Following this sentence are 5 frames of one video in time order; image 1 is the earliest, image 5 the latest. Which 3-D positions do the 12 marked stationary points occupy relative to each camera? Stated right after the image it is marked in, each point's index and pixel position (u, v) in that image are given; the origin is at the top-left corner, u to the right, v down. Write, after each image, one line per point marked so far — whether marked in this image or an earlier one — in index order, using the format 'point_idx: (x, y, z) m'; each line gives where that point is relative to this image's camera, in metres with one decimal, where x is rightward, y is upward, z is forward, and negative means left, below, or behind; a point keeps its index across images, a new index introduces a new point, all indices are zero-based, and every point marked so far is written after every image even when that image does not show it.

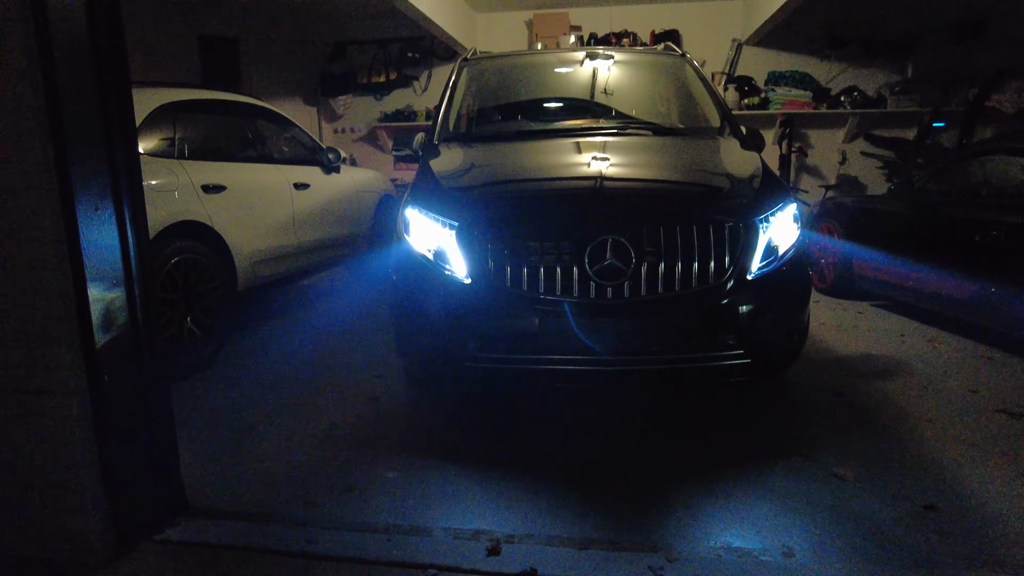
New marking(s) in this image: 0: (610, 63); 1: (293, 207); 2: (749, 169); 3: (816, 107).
0: (+0.6, +1.2, +3.6) m
1: (-1.3, +0.5, +3.8) m
2: (+0.9, +0.5, +2.5) m
3: (+3.0, +1.8, +6.3) m
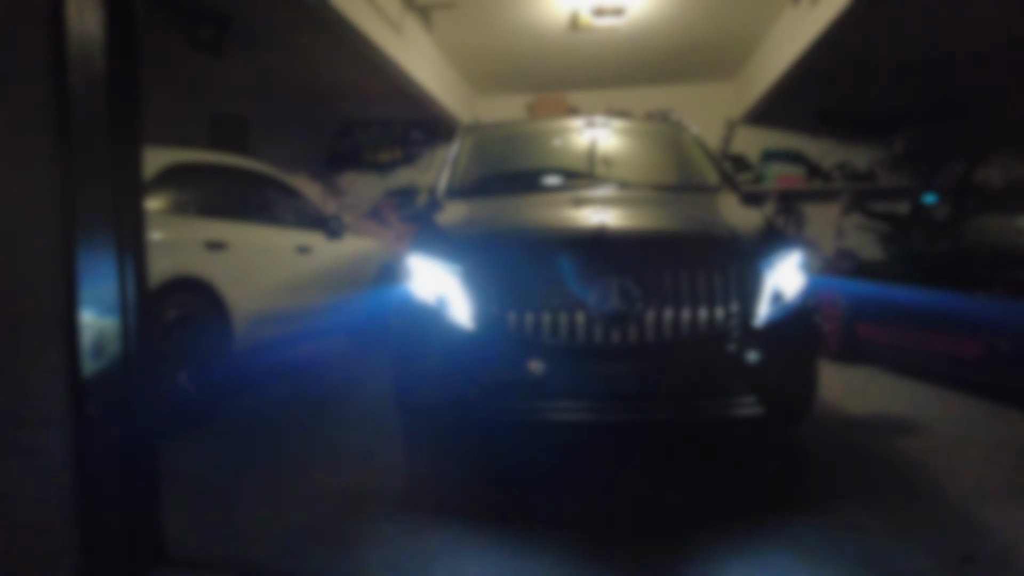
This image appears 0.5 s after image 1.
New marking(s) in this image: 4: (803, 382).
0: (+0.6, +0.9, +3.7) m
1: (-1.3, +0.1, +3.8) m
2: (+0.9, +0.3, +2.5) m
3: (+3.0, +1.1, +6.4) m
4: (+1.0, -0.3, +2.2) m
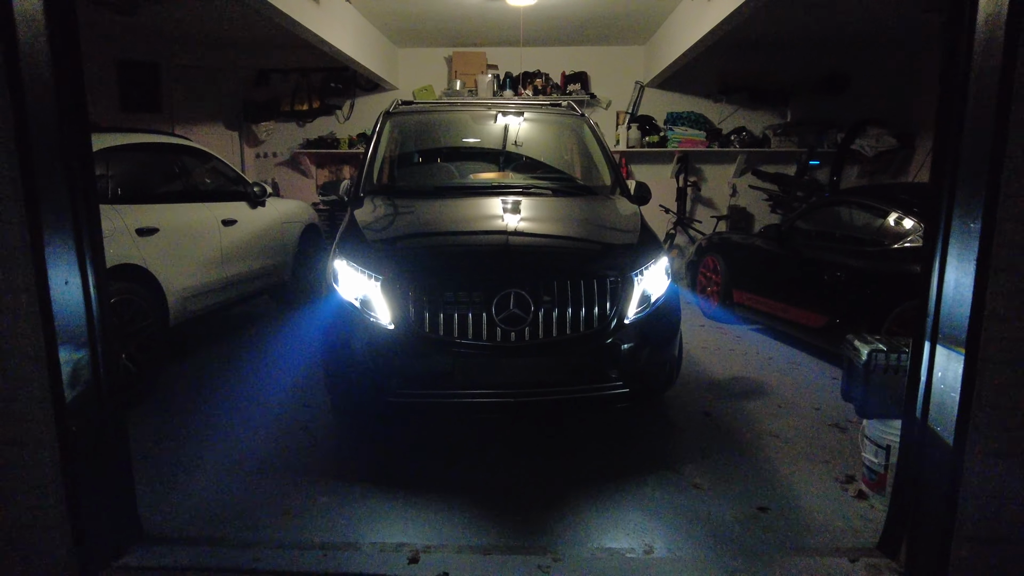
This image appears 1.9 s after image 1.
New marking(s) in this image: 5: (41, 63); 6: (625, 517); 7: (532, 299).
0: (+0.1, +1.0, +4.0) m
1: (-1.8, +0.3, +4.0) m
2: (+0.6, +0.3, +3.0) m
3: (+2.1, +1.5, +6.9) m
4: (+0.6, -0.3, +2.7) m
5: (-1.2, +0.6, +1.7) m
6: (+0.4, -0.8, +2.2) m
7: (+0.1, 0.0, +2.5) m
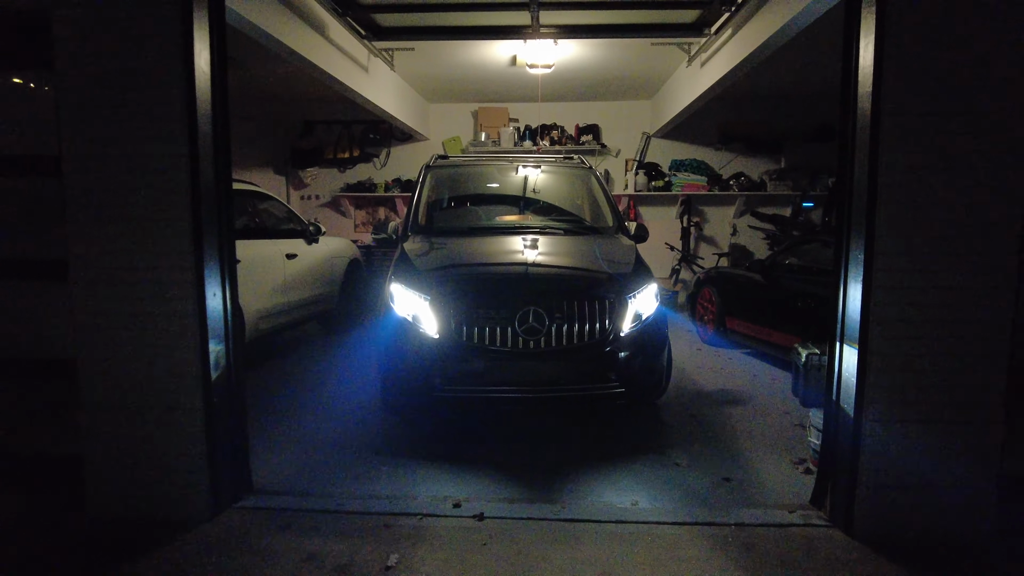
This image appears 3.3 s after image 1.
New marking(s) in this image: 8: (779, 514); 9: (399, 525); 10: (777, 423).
0: (+0.2, +0.9, +4.7) m
1: (-1.7, +0.1, +4.7) m
2: (+0.7, +0.2, +3.6) m
3: (+2.4, +1.2, +7.6) m
4: (+0.7, -0.4, +3.4) m
5: (-1.1, +0.5, +2.4) m
6: (+0.5, -0.8, +2.8) m
7: (+0.2, -0.1, +3.2) m
8: (+1.0, -0.9, +2.5) m
9: (-0.4, -0.9, +2.4) m
10: (+1.4, -0.7, +3.5) m
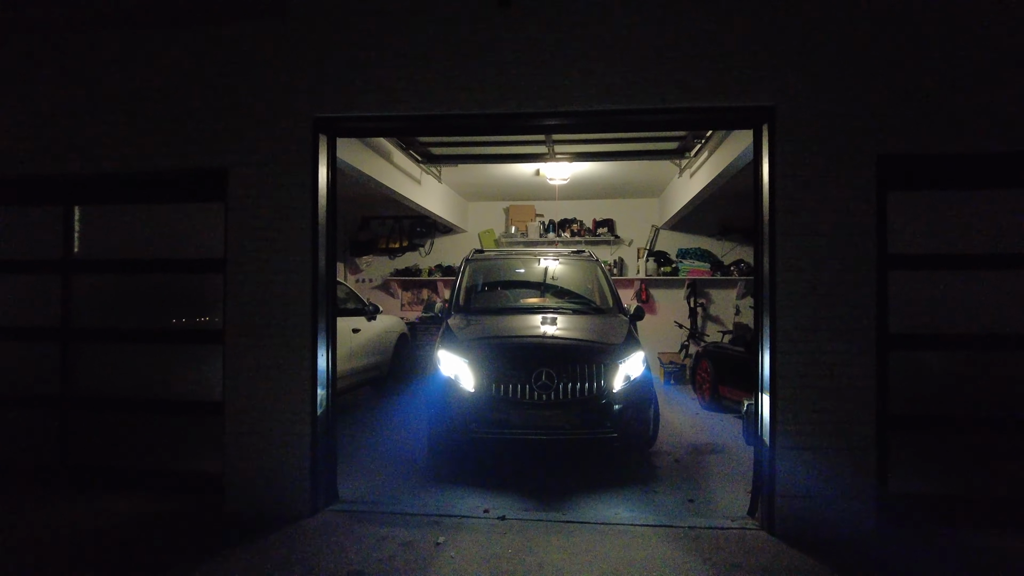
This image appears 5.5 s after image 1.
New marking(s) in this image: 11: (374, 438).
0: (+0.4, +0.2, +5.8) m
1: (-1.5, -0.5, +5.8) m
2: (+0.8, -0.3, +4.7) m
3: (+2.7, +0.2, +8.7) m
4: (+0.9, -0.9, +4.3) m
5: (-1.1, +0.2, +3.6) m
6: (+0.5, -1.2, +3.7) m
7: (+0.3, -0.6, +4.2) m
8: (+1.1, -1.2, +3.4) m
9: (-0.4, -1.2, +3.4) m
10: (+1.6, -1.2, +4.3) m
11: (-1.0, -1.1, +4.8) m
